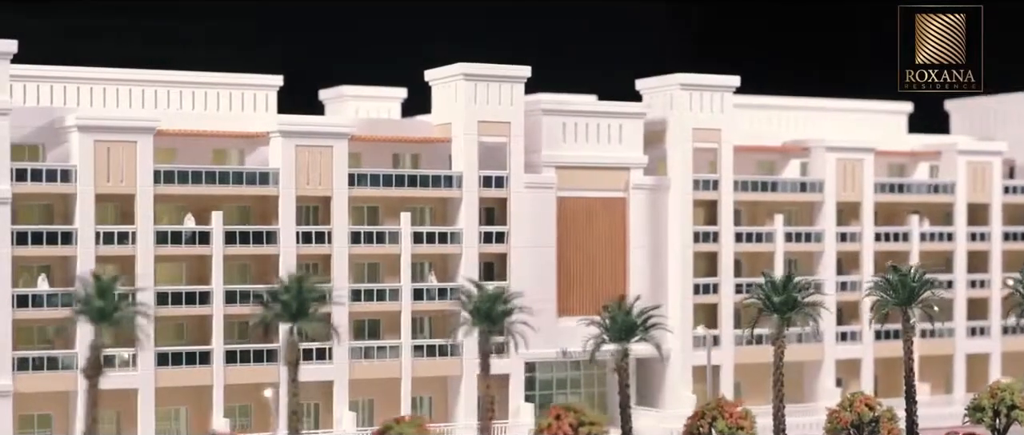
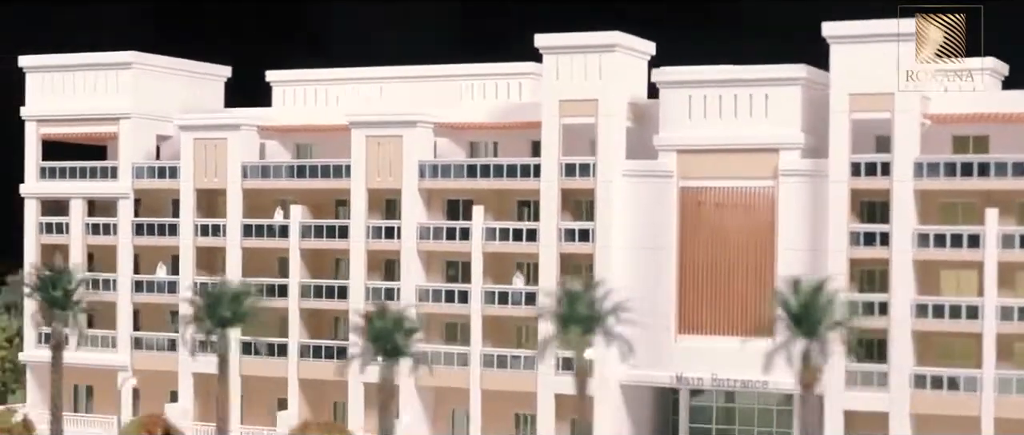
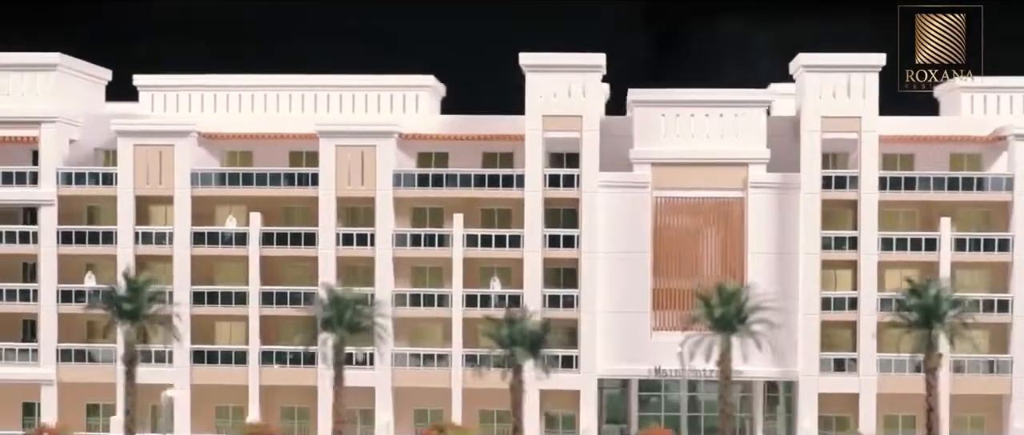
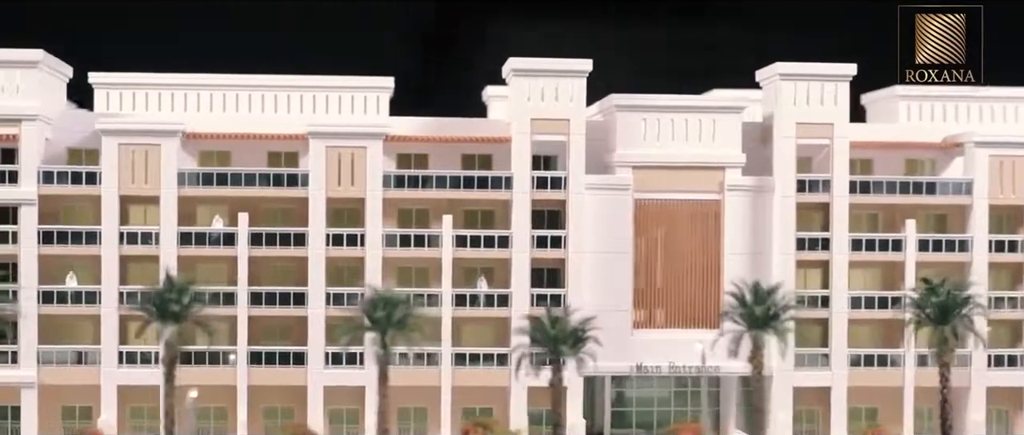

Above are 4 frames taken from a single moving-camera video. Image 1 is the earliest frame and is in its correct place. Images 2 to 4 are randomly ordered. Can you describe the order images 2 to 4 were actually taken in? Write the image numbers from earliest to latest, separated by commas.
4, 3, 2
